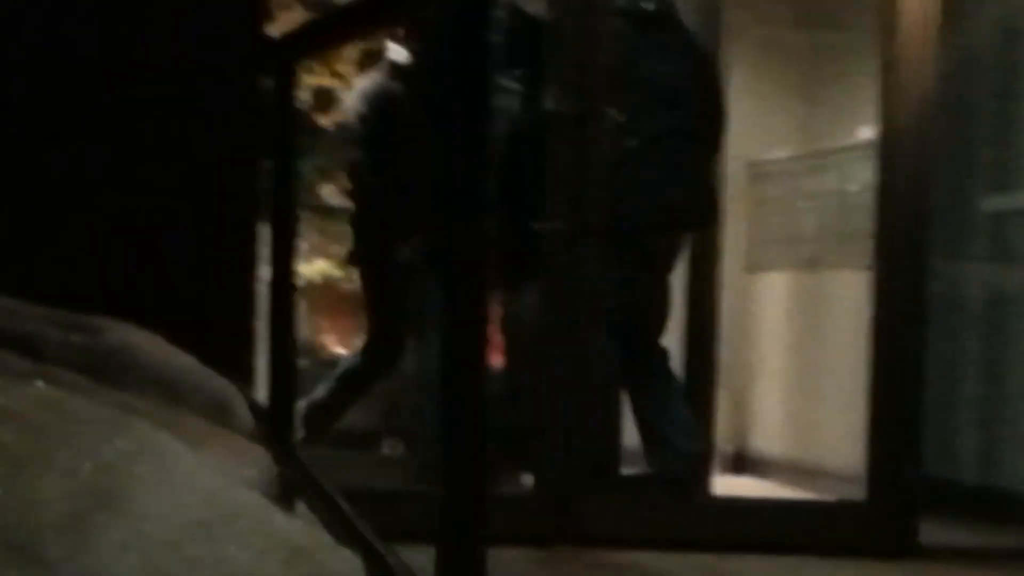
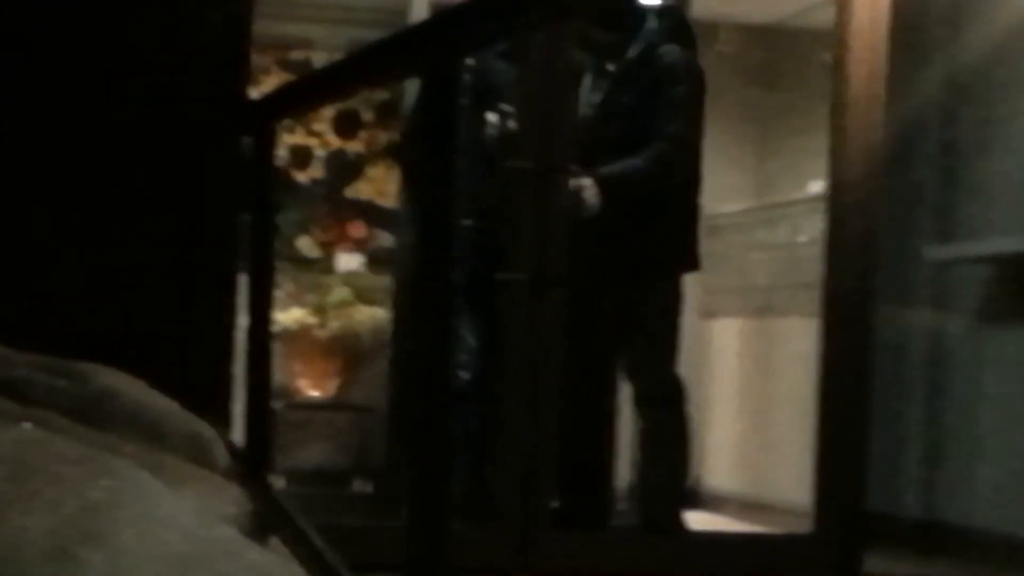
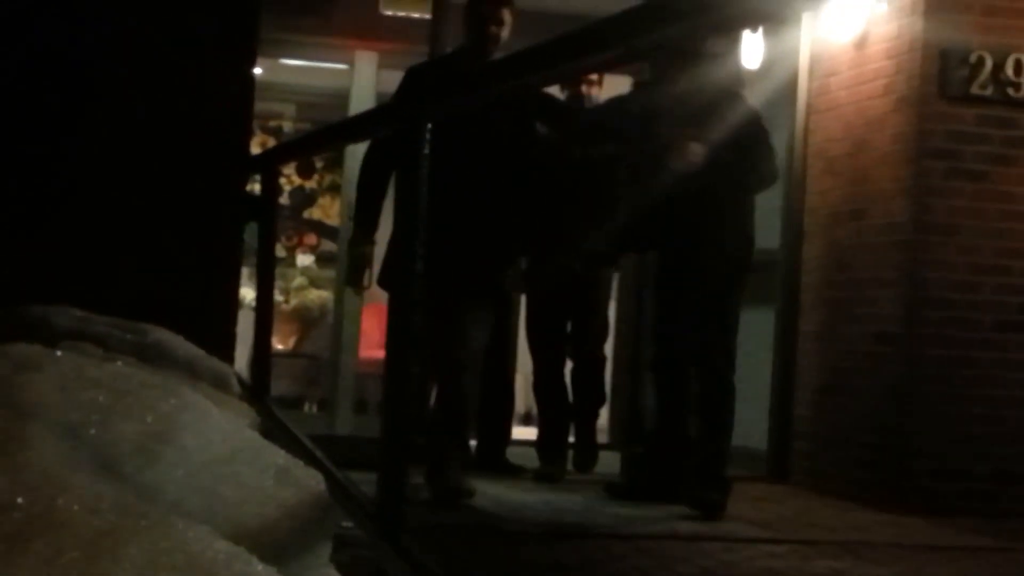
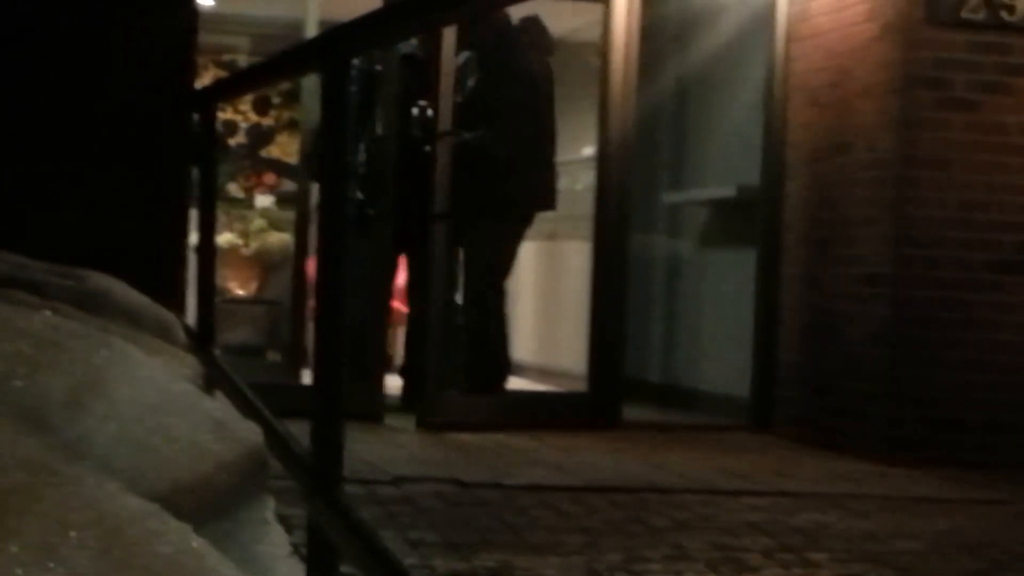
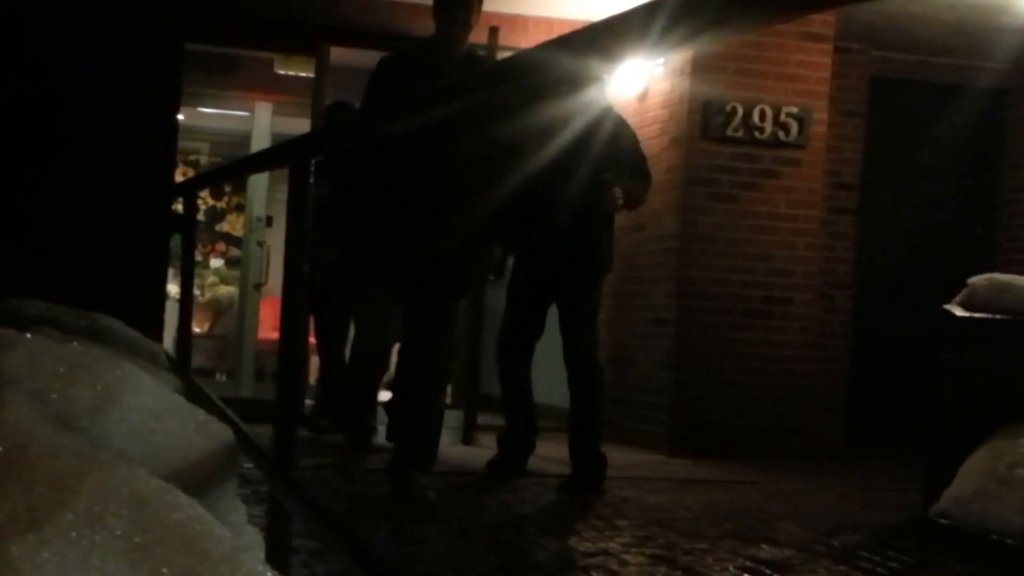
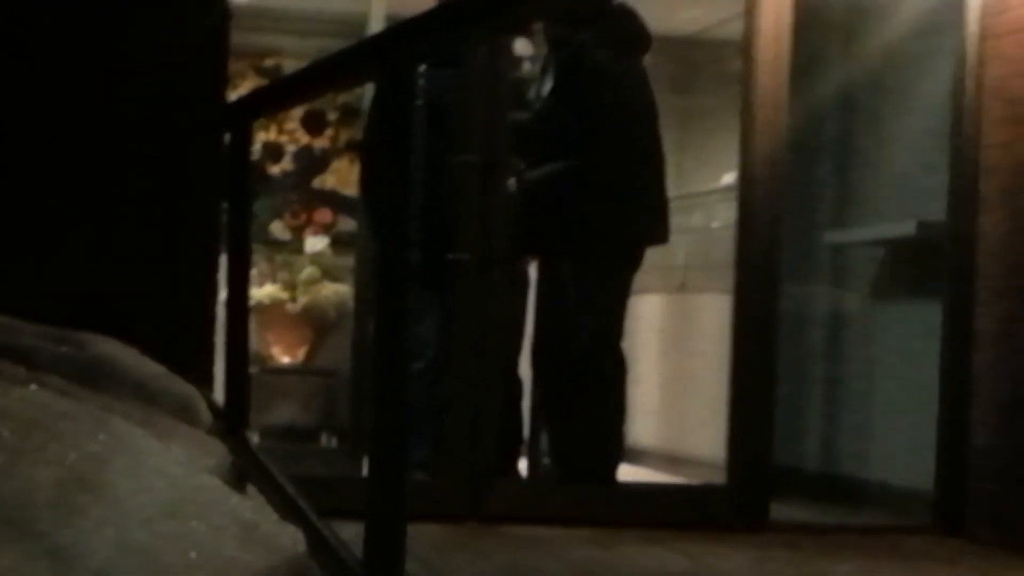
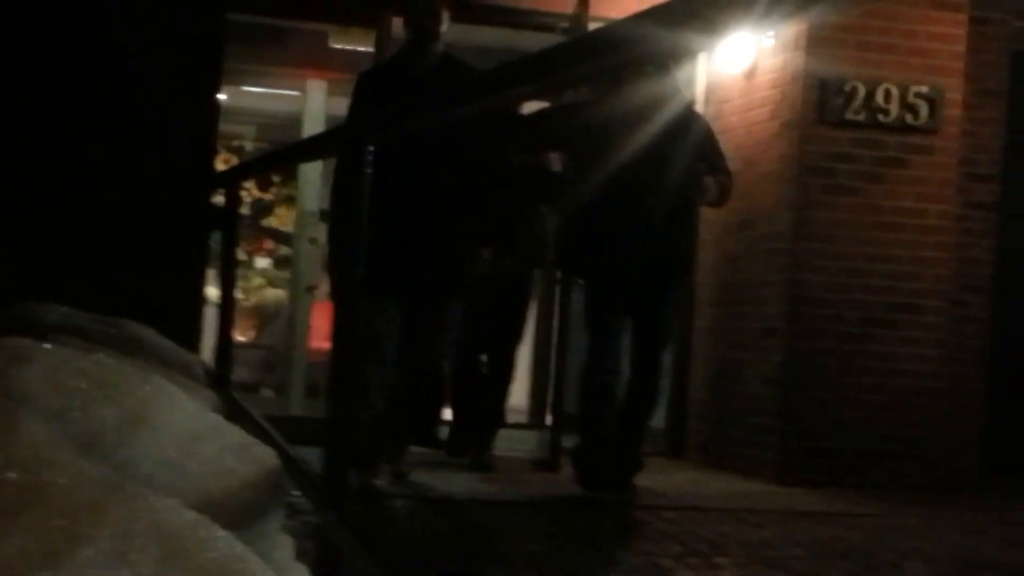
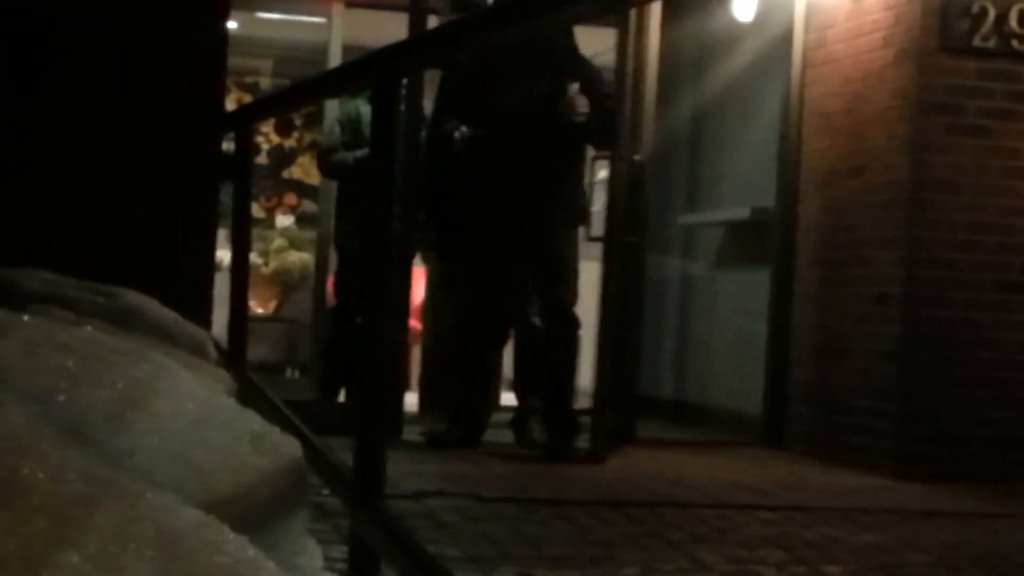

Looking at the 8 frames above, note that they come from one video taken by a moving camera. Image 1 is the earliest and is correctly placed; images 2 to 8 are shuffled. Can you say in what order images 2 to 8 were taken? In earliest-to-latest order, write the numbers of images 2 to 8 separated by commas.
2, 6, 4, 8, 3, 7, 5
